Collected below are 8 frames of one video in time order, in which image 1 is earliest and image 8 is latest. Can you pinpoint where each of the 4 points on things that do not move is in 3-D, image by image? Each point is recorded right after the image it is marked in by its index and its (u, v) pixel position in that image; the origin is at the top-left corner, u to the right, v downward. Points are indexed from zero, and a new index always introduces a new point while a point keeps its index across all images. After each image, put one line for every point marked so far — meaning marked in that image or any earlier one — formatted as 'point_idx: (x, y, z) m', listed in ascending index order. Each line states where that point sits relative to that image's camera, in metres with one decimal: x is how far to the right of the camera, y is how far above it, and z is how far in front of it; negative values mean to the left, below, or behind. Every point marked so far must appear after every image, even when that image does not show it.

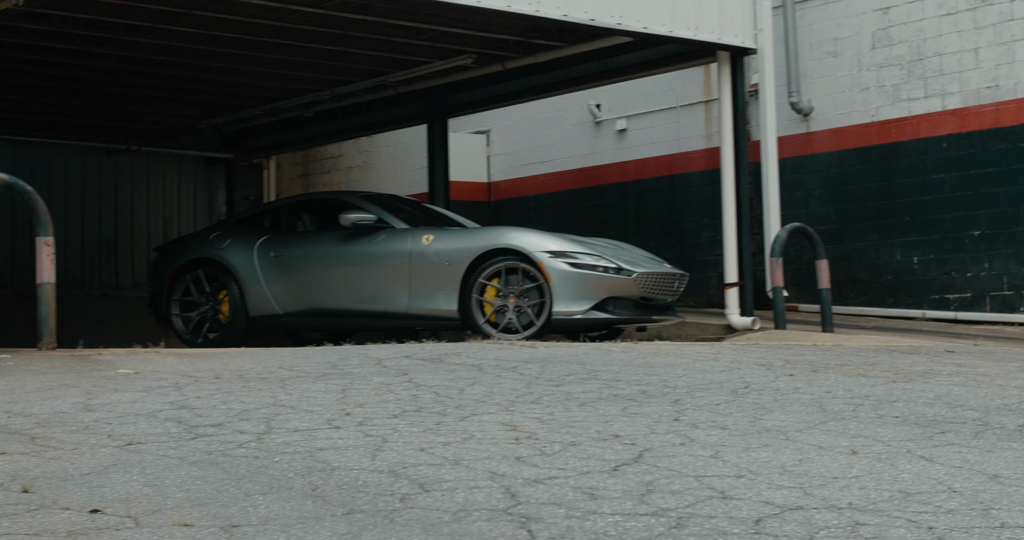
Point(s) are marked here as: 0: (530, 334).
0: (+0.1, -0.3, +7.7) m
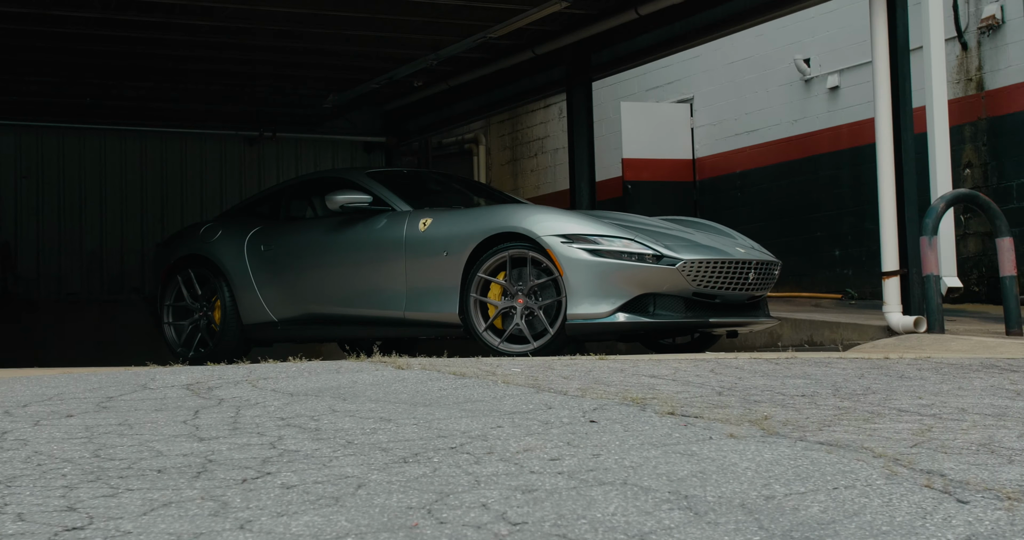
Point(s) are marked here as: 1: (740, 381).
0: (+0.1, -0.3, +5.8) m
1: (+0.6, -0.3, +4.2) m
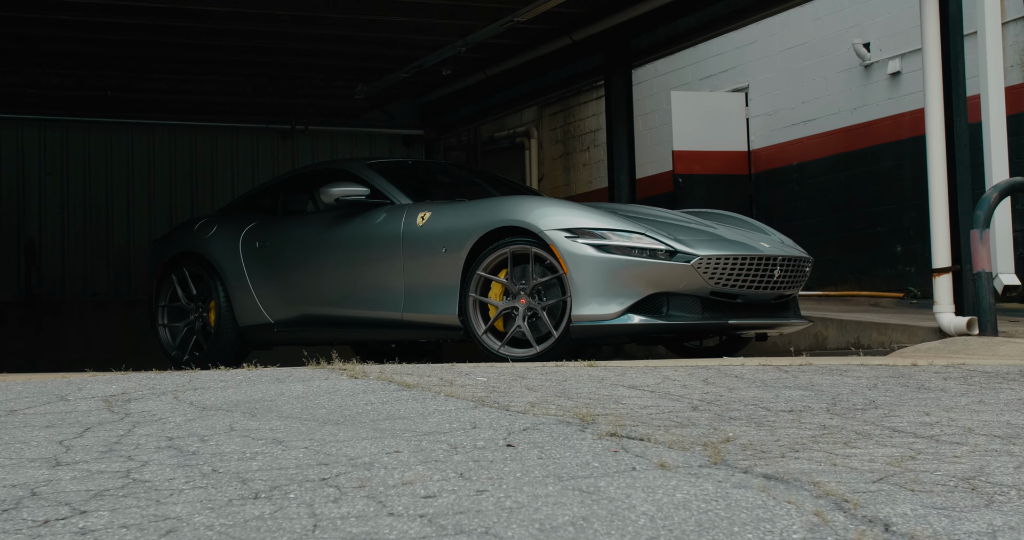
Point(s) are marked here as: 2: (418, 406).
0: (+0.1, -0.3, +5.4) m
1: (+0.5, -0.3, +3.7) m
2: (-0.2, -0.3, +3.2) m
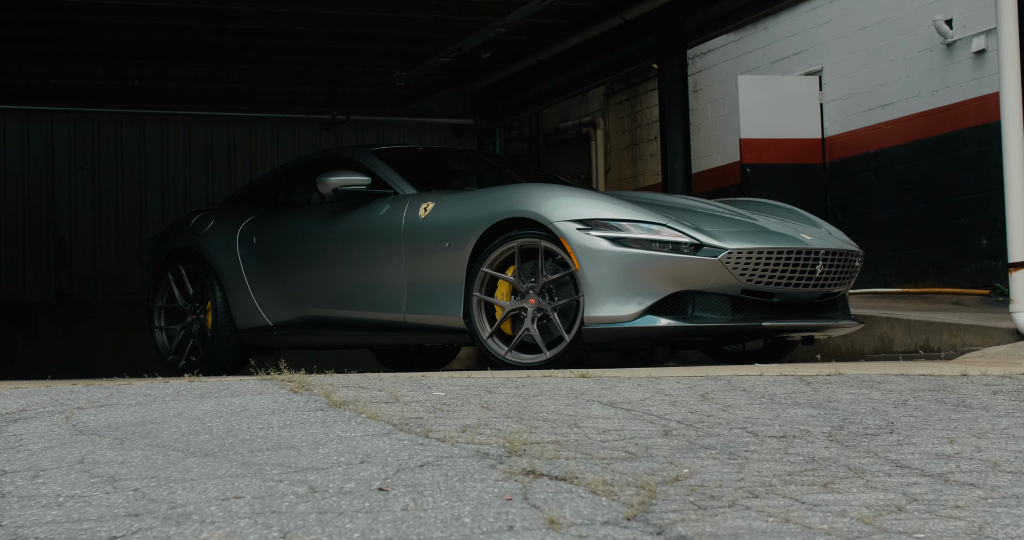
0: (+0.1, -0.2, +4.8) m
1: (+0.4, -0.3, +3.1) m
2: (-0.3, -0.3, +2.7) m
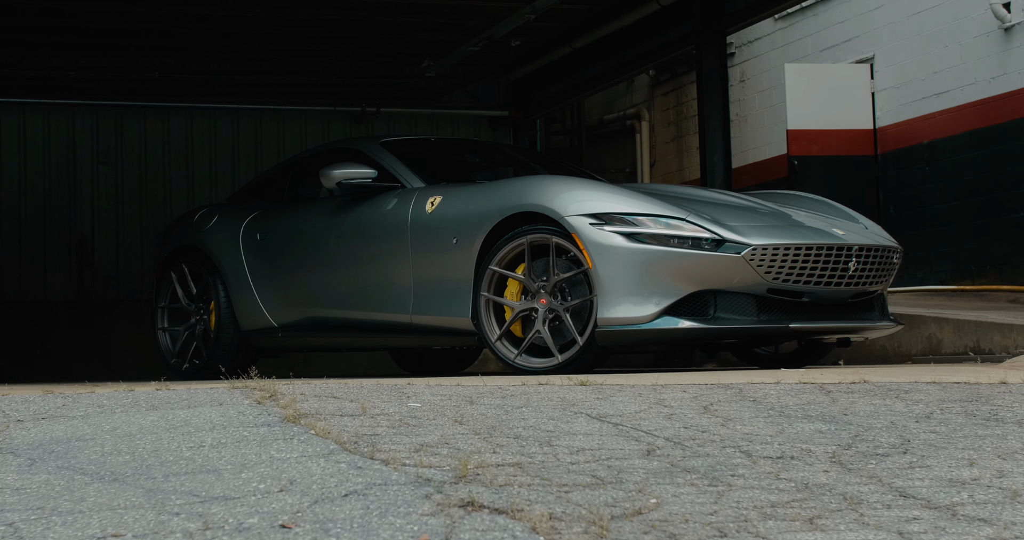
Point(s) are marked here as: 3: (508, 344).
0: (+0.2, -0.2, +4.5) m
1: (+0.3, -0.3, +2.8) m
2: (-0.4, -0.3, +2.4) m
3: (0.0, -0.2, +4.6) m
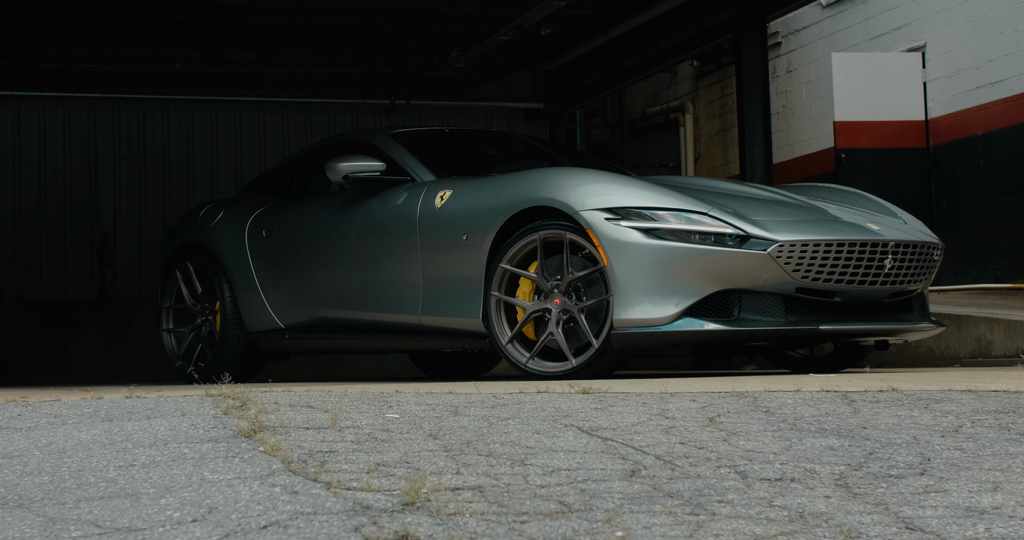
0: (+0.2, -0.2, +4.2) m
1: (+0.3, -0.3, +2.5) m
2: (-0.4, -0.3, +2.1) m
3: (0.0, -0.2, +4.4) m
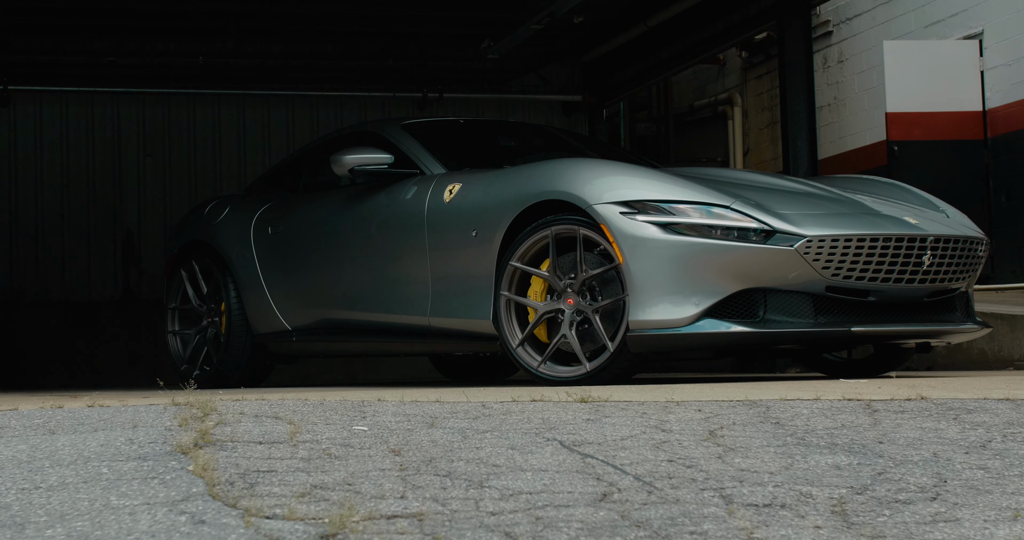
0: (+0.2, -0.2, +3.9) m
1: (+0.3, -0.3, +2.3) m
2: (-0.5, -0.3, +1.9) m
3: (+0.1, -0.2, +4.1) m
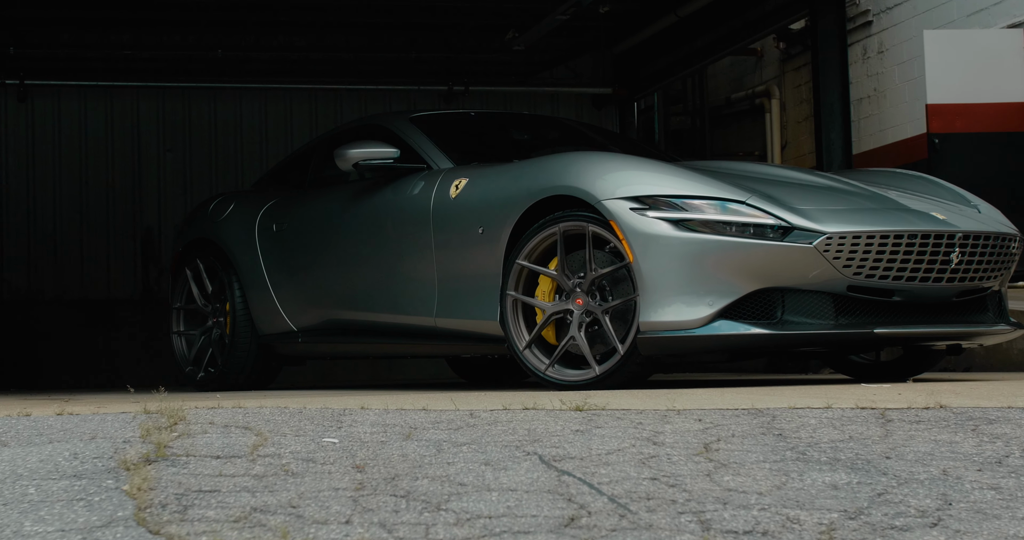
0: (+0.2, -0.2, +3.8) m
1: (+0.2, -0.3, +2.1) m
2: (-0.5, -0.3, +1.7) m
3: (+0.1, -0.2, +3.9) m
